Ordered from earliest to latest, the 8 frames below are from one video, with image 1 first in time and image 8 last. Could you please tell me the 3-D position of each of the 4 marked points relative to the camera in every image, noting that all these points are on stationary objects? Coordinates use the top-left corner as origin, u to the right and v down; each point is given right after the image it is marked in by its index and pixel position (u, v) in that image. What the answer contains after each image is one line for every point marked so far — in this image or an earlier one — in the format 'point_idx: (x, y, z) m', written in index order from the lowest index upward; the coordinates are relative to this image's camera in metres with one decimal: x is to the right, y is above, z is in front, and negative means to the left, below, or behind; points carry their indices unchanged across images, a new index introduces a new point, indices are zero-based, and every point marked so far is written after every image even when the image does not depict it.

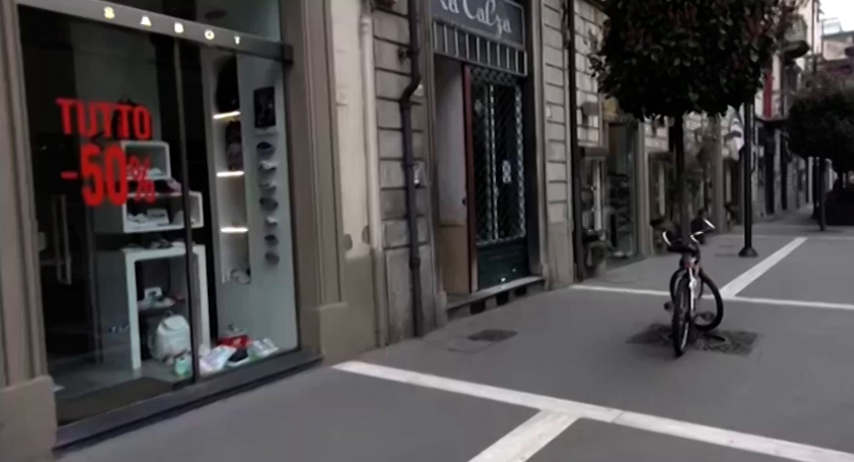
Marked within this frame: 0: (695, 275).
0: (+2.5, -0.4, +7.1) m
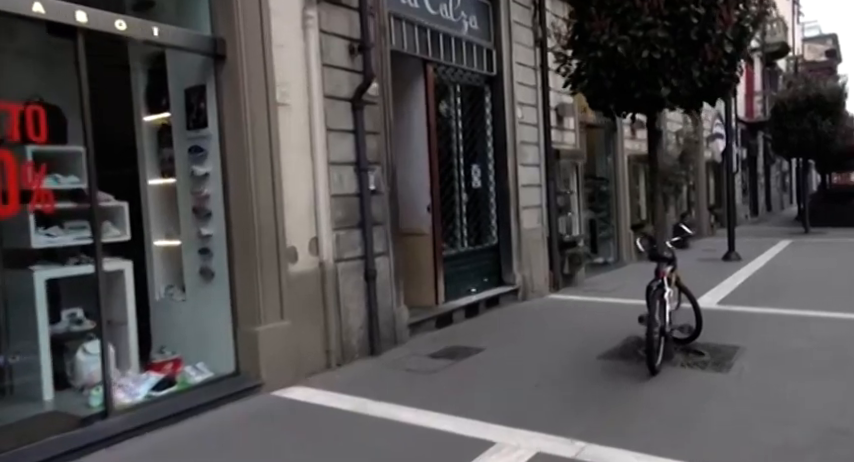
0: (+2.1, -0.5, +6.6) m
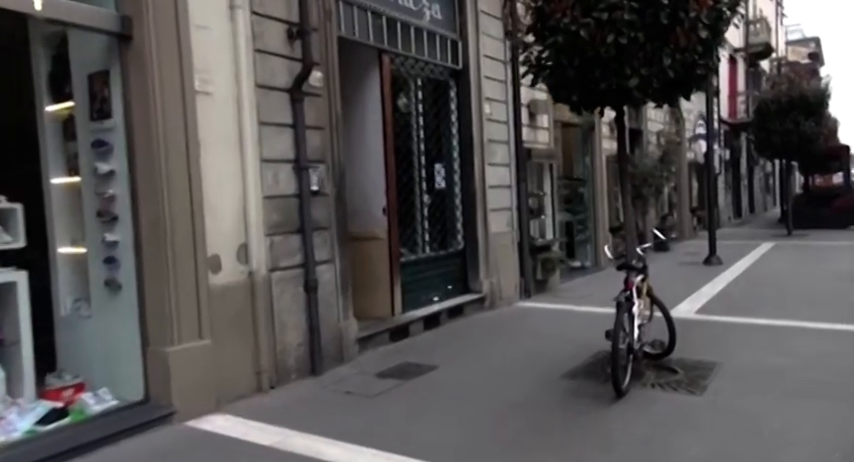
0: (+1.7, -0.5, +5.9) m
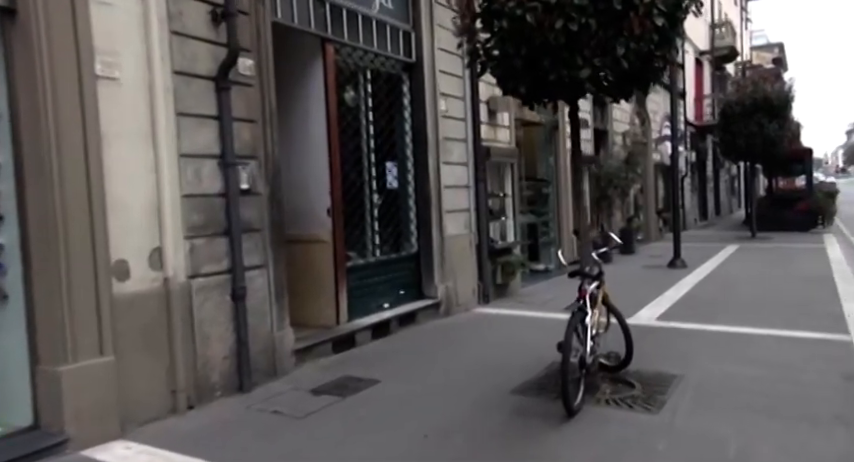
0: (+1.2, -0.6, +5.5) m
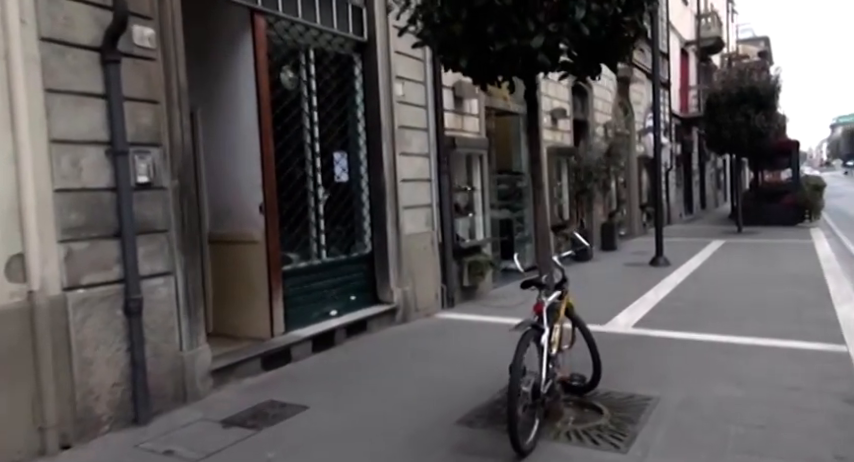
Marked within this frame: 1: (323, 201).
0: (+0.8, -0.6, +4.6) m
1: (-1.1, +0.3, +7.6) m
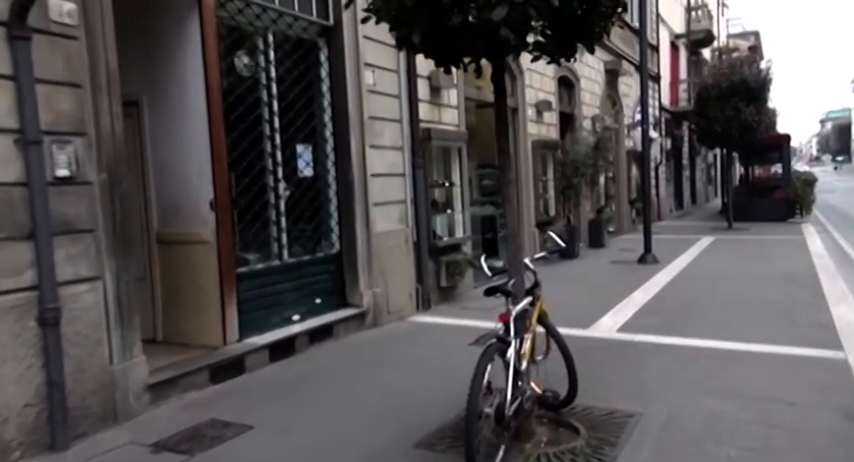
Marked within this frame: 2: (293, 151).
0: (+0.5, -0.6, +4.1) m
1: (-1.3, +0.3, +7.0) m
2: (-1.3, +0.8, +7.2) m
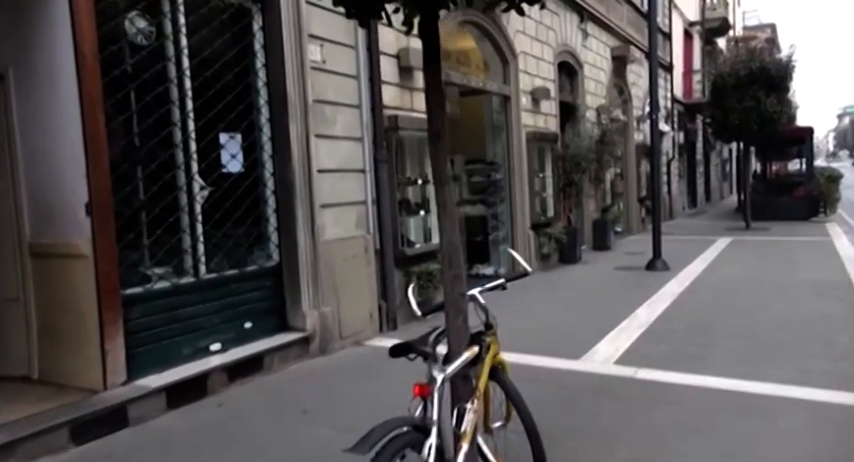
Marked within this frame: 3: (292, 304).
0: (+0.1, -0.7, +2.7) m
1: (-1.7, +0.3, +5.7) m
2: (-1.7, +0.7, +5.8) m
3: (-1.2, -0.6, +6.4) m
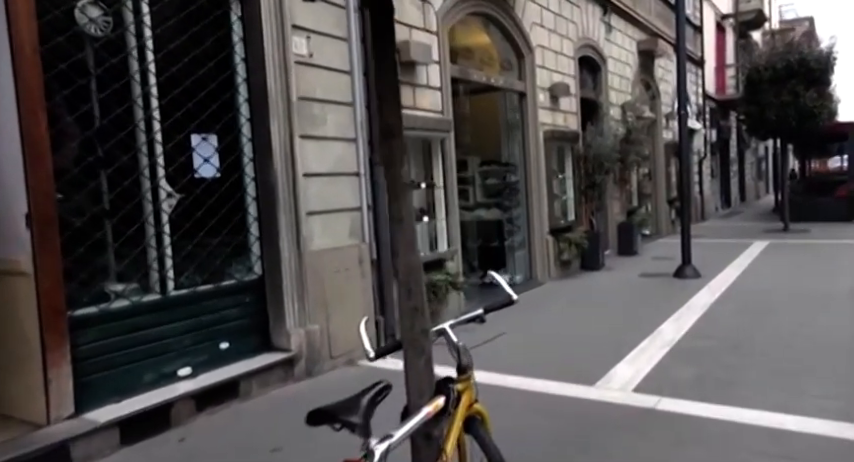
0: (-0.1, -0.7, +2.1) m
1: (-1.8, +0.2, +5.1) m
2: (-1.7, +0.6, +5.3) m
3: (-1.2, -0.7, +5.9) m
